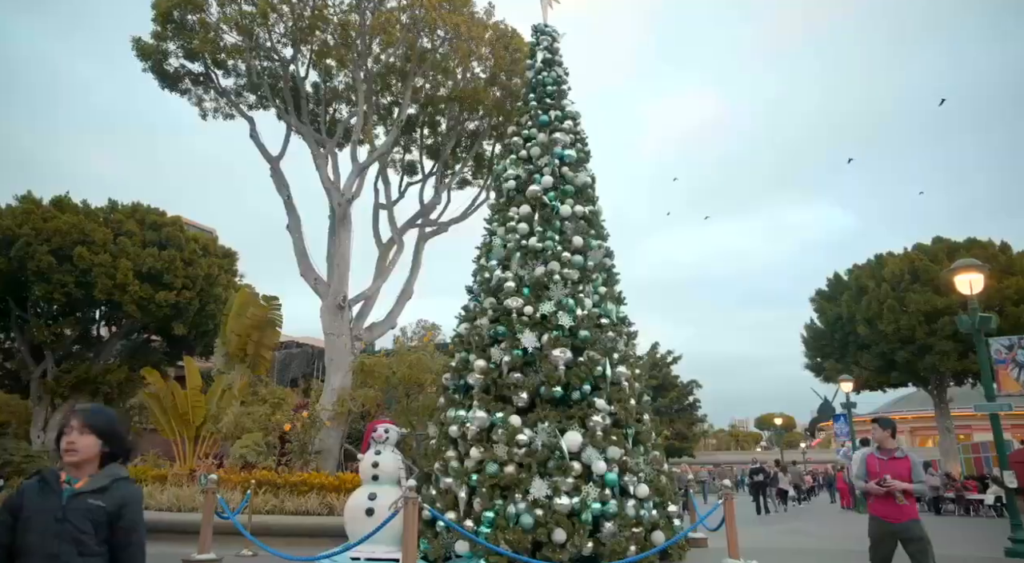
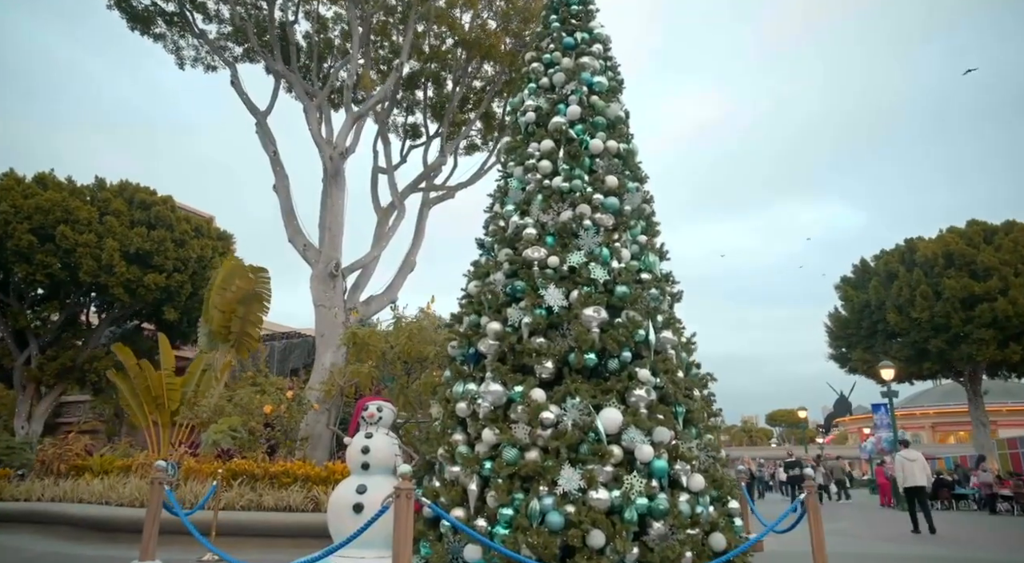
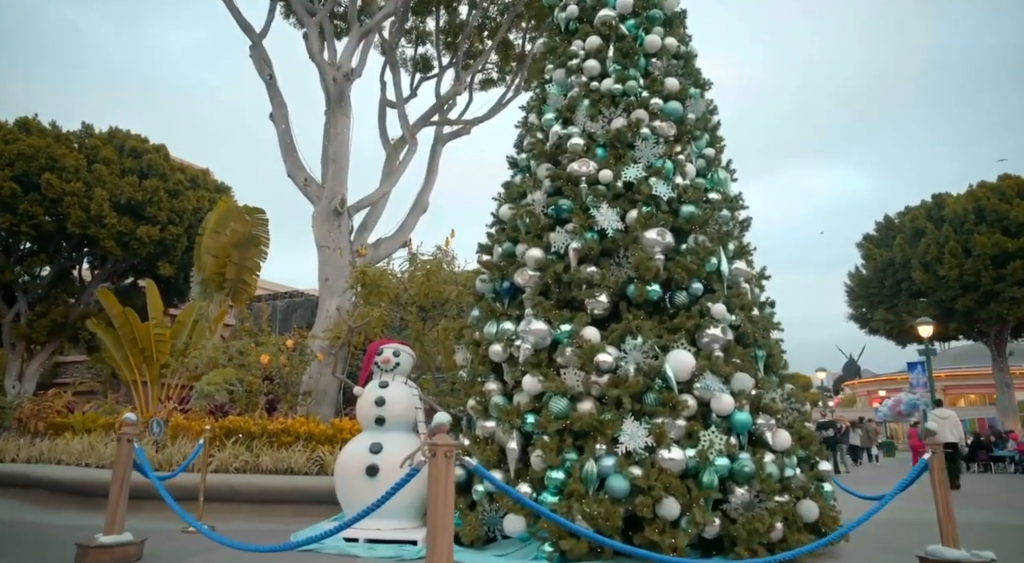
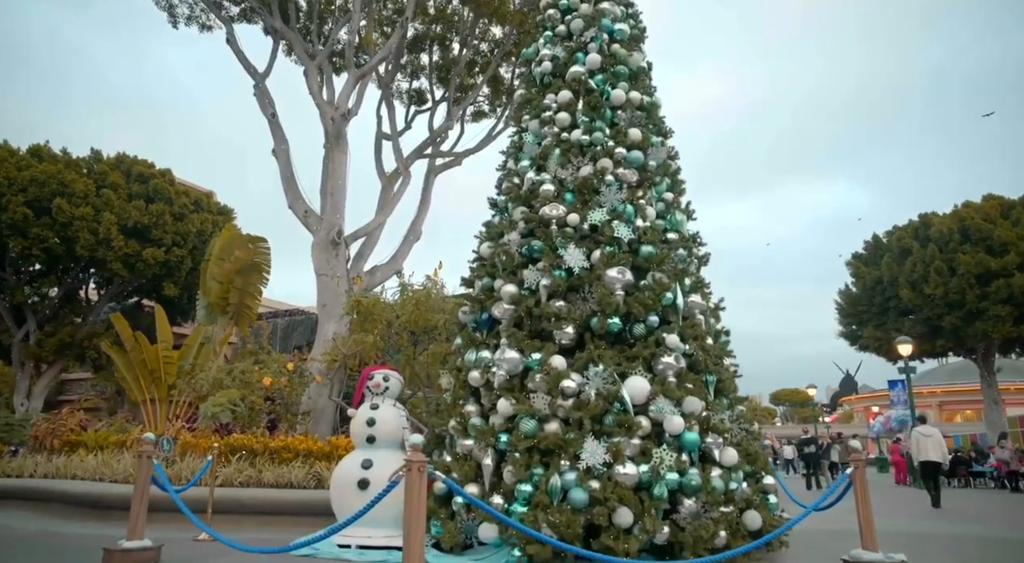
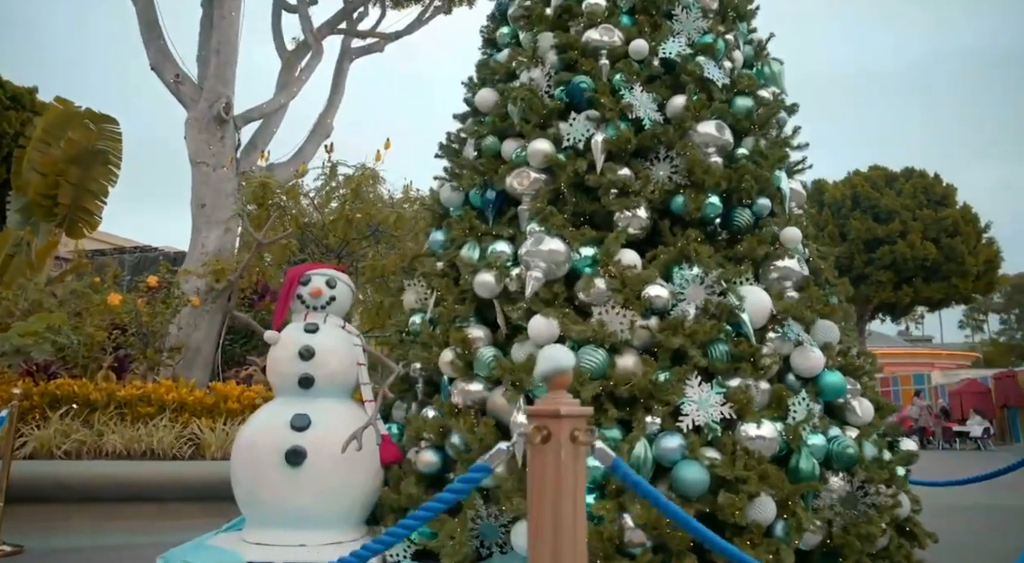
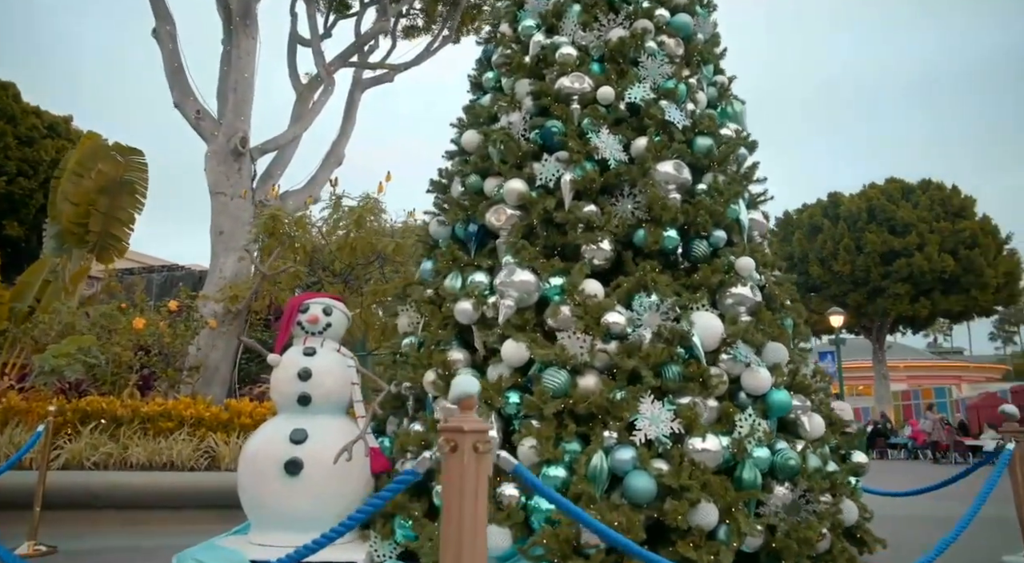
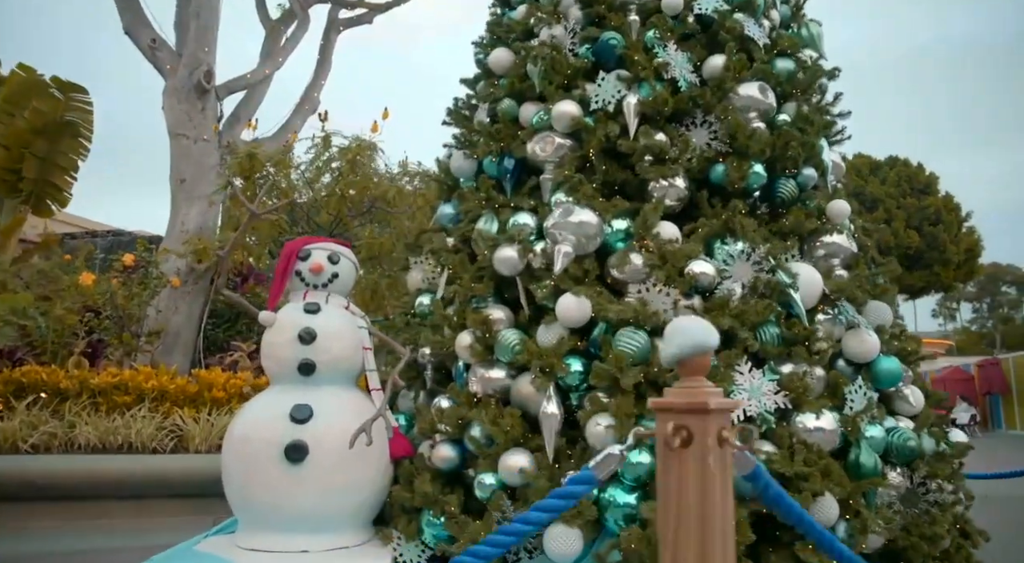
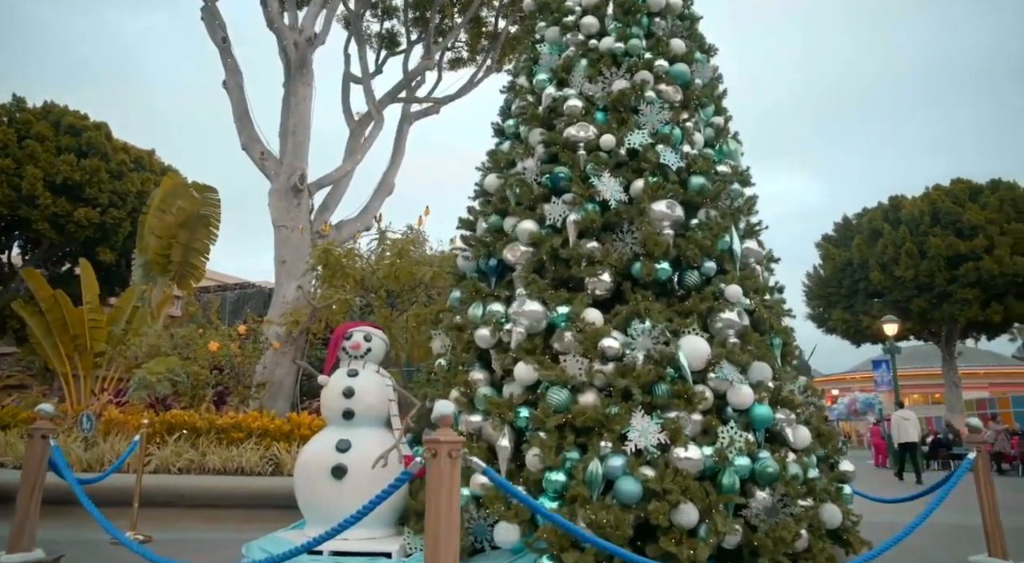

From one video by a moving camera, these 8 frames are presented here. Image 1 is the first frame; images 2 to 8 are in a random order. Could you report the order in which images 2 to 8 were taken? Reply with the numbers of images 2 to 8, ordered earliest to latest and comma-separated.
2, 4, 3, 8, 6, 5, 7
